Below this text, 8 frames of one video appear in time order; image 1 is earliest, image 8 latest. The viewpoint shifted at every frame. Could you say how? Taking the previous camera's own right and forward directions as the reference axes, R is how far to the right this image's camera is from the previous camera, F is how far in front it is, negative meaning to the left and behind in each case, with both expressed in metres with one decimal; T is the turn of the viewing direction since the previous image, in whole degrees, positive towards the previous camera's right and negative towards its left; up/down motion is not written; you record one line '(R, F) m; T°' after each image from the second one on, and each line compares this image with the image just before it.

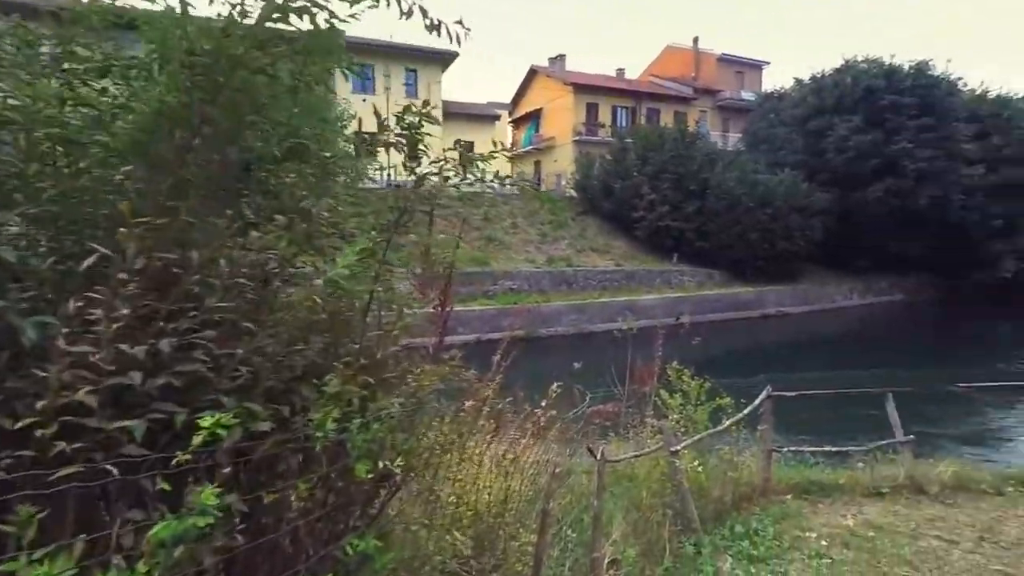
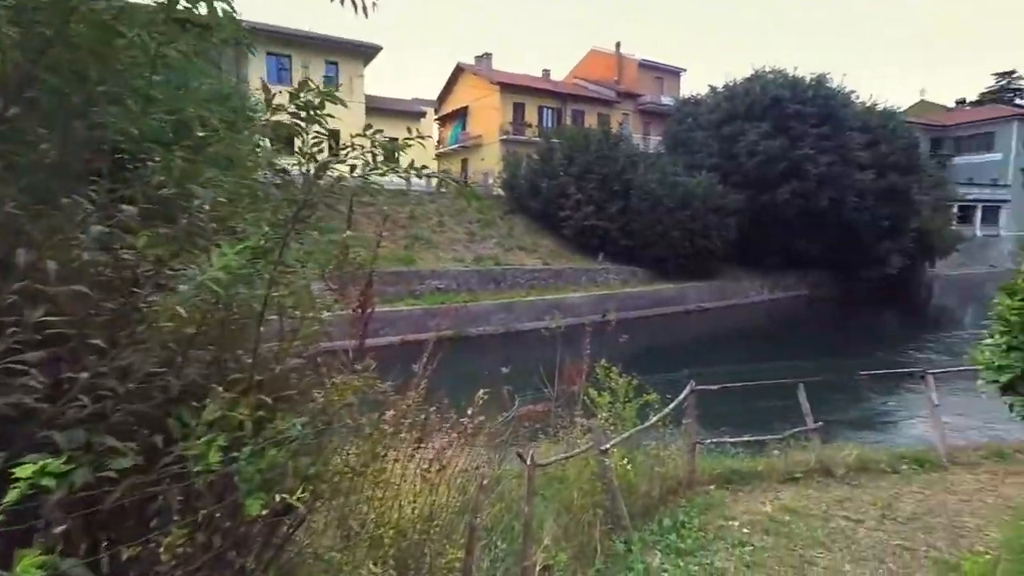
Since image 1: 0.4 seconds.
(0.0, +0.1) m; +7°
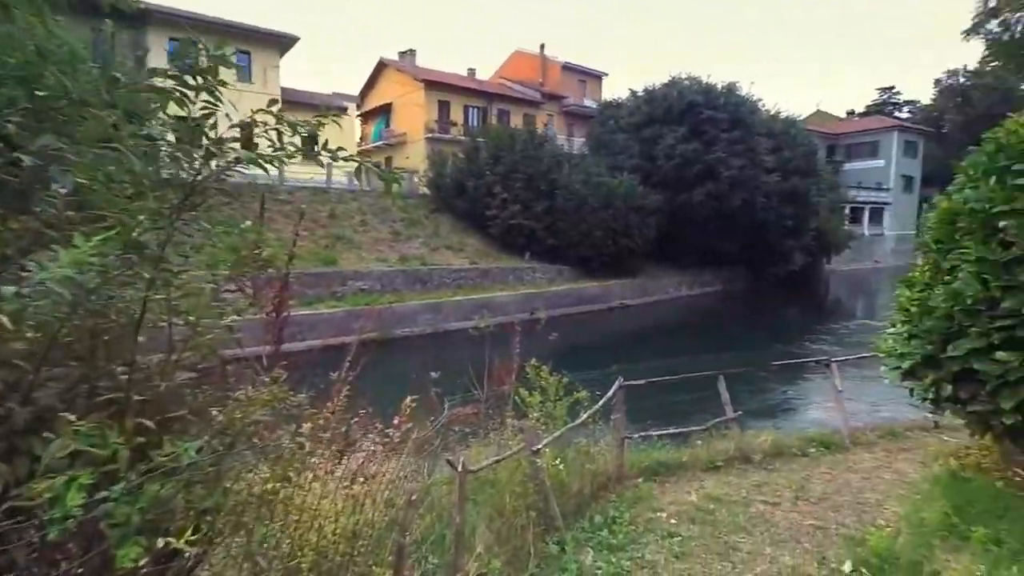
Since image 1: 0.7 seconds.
(0.0, +0.1) m; +8°
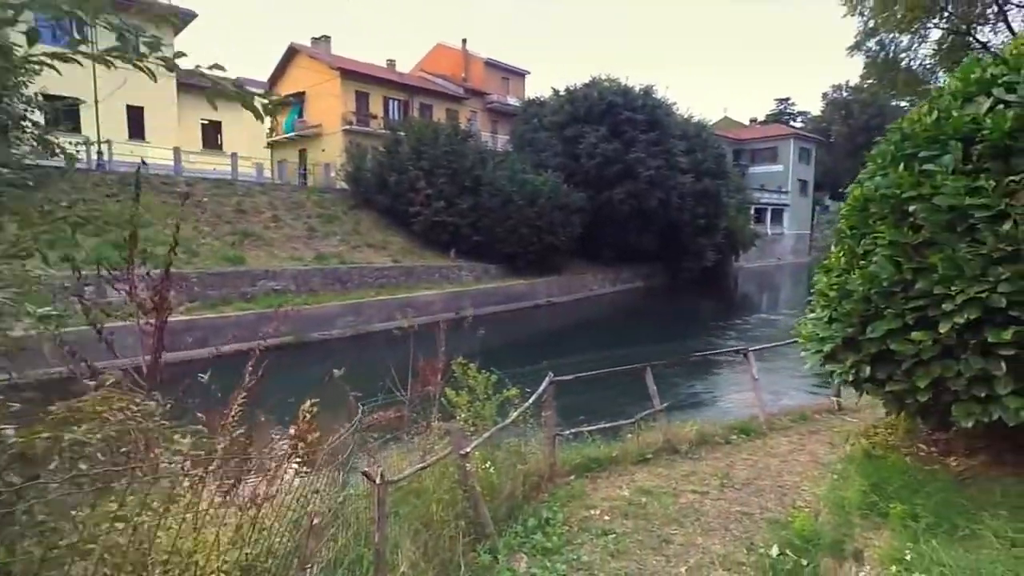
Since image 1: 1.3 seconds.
(0.0, +0.3) m; +8°
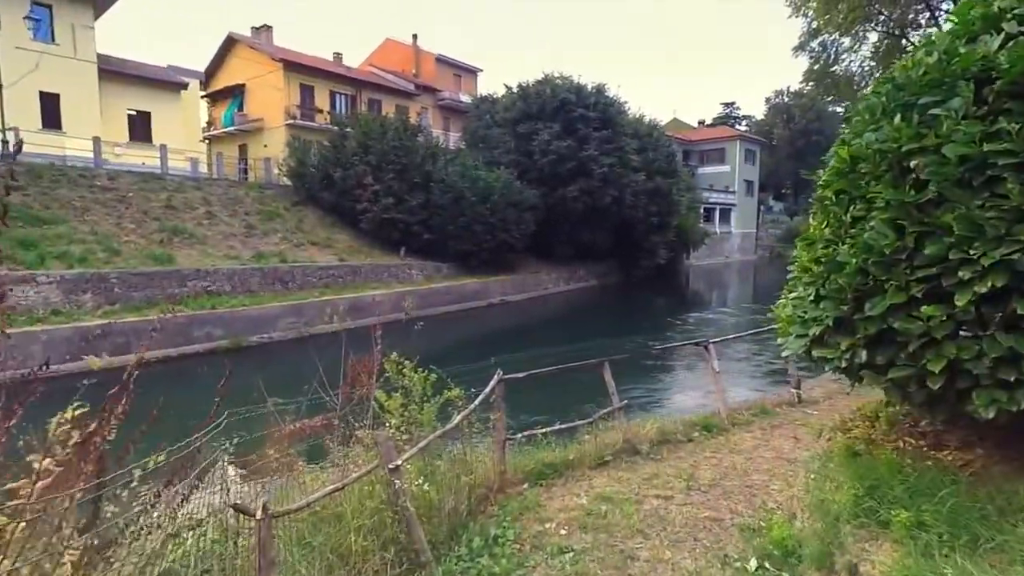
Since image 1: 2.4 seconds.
(+0.1, +0.6) m; +5°
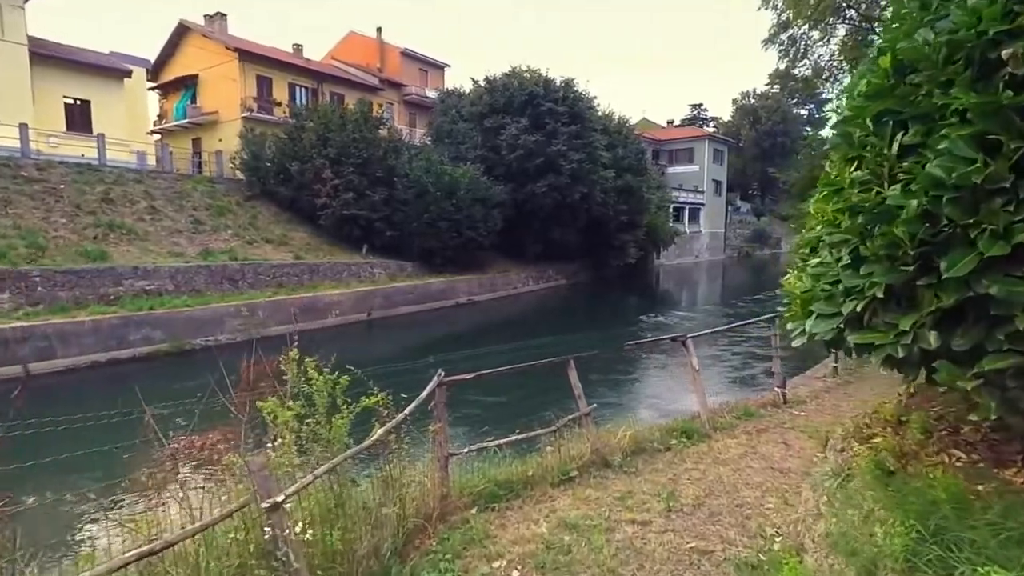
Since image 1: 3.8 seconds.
(+0.2, +0.9) m; +3°
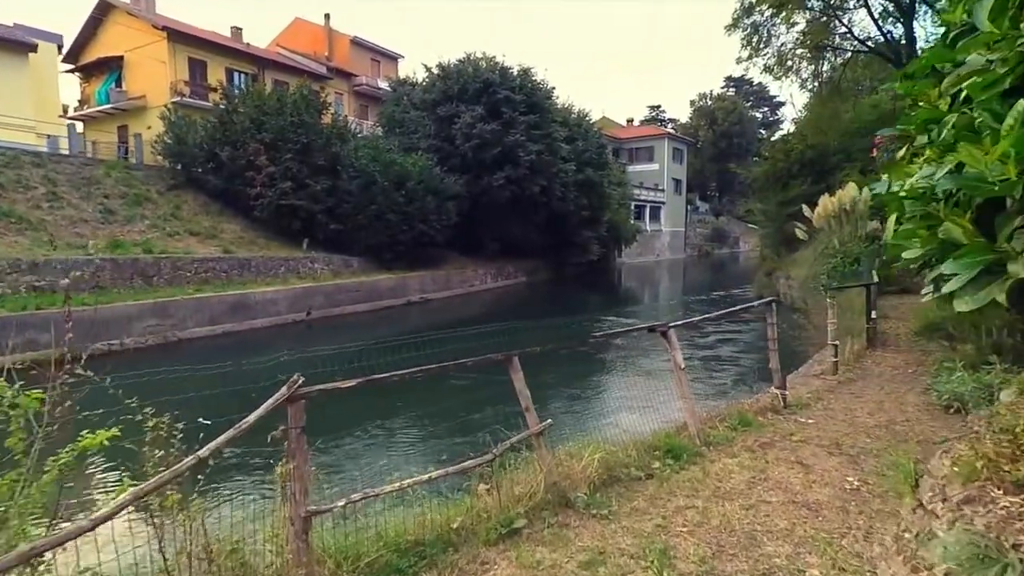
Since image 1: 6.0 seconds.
(+0.3, +1.5) m; +4°
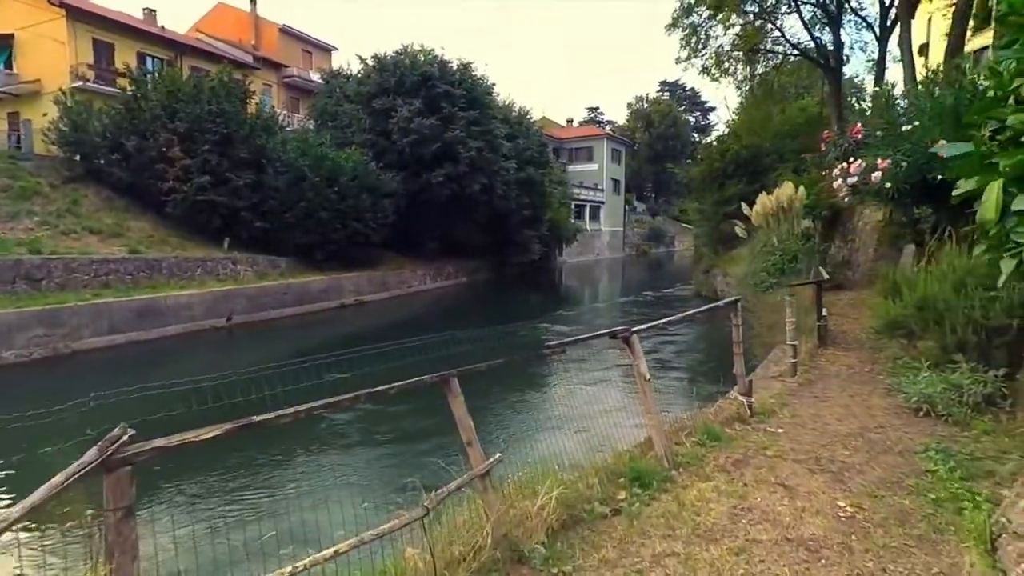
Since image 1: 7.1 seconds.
(0.0, +0.7) m; +6°
